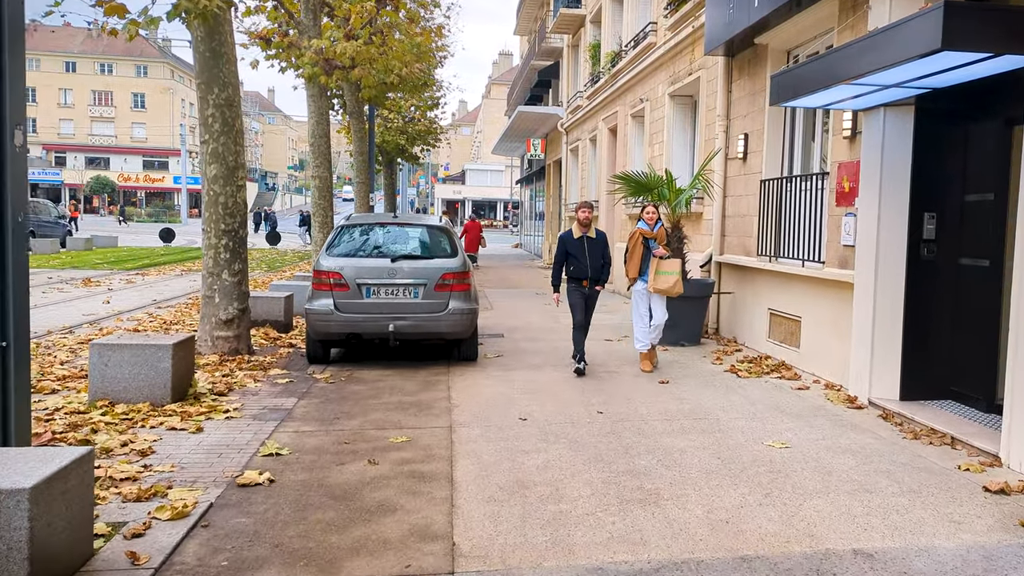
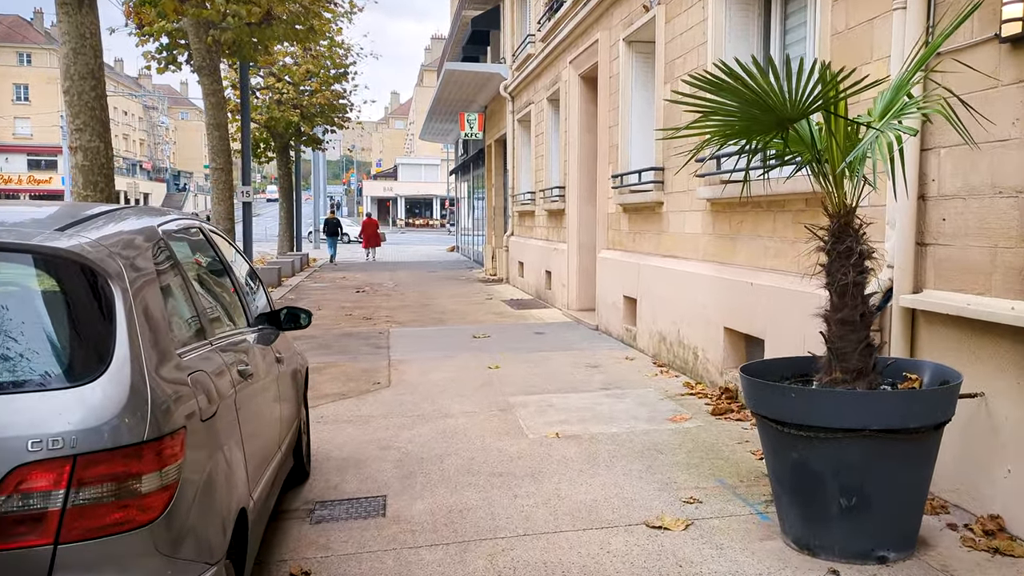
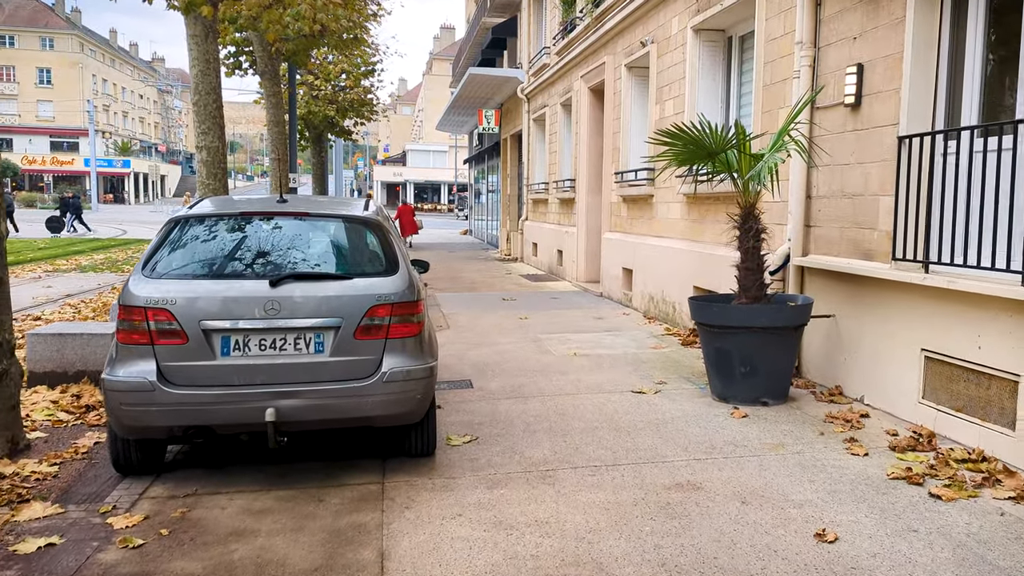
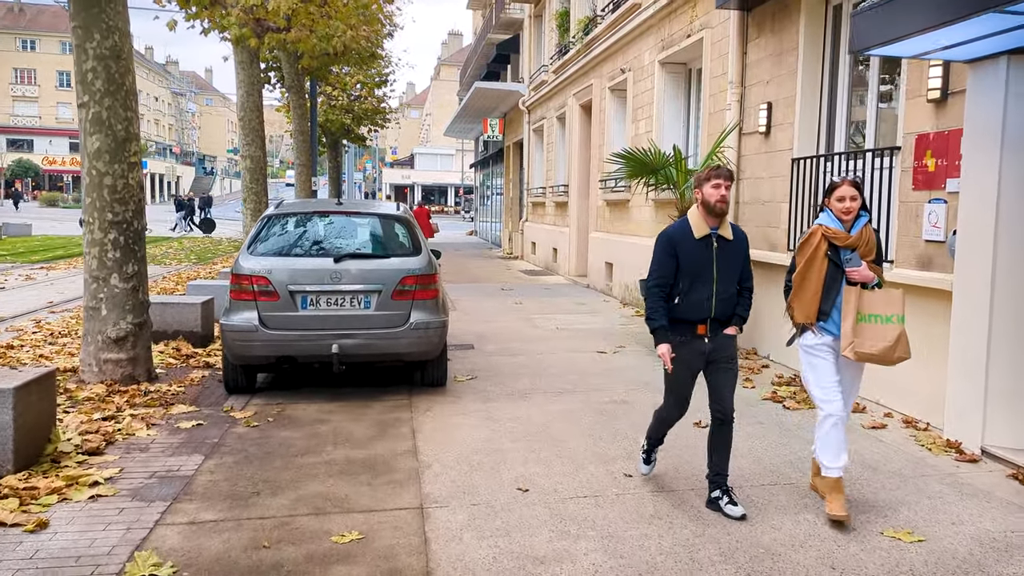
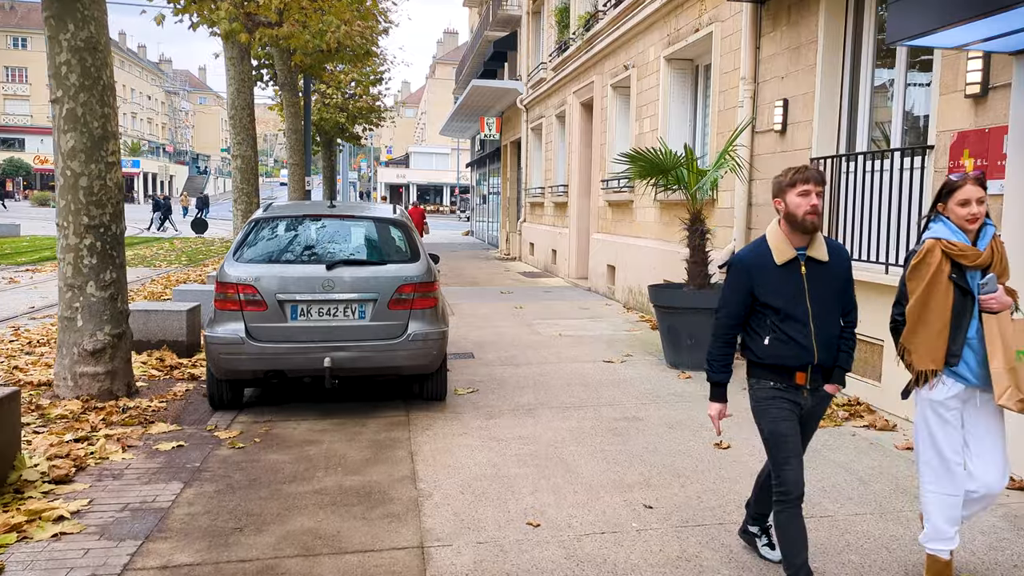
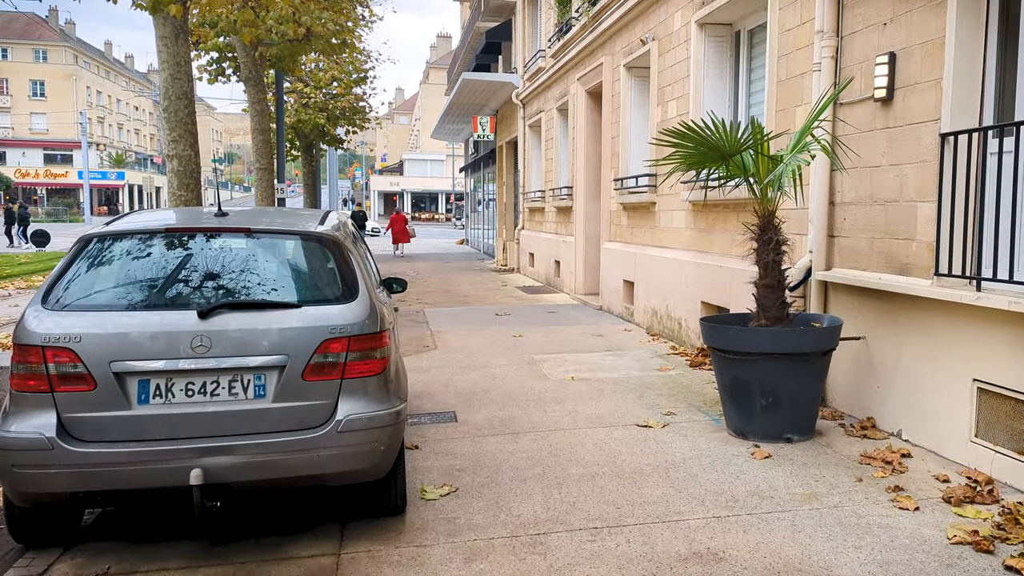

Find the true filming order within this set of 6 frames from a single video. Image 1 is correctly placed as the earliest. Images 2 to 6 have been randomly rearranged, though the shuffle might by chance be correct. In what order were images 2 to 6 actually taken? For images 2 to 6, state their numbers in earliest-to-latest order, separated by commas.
4, 5, 3, 6, 2
